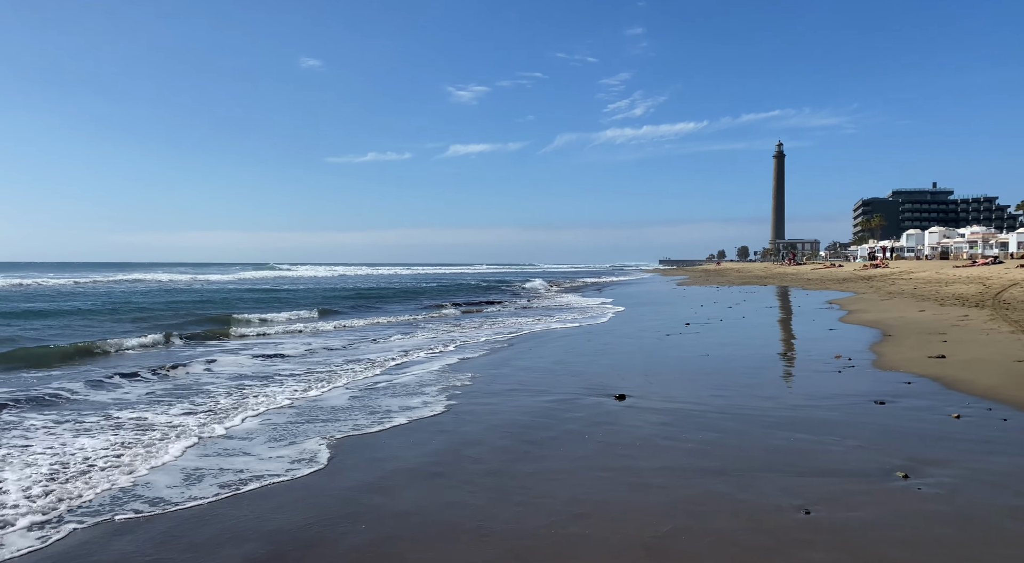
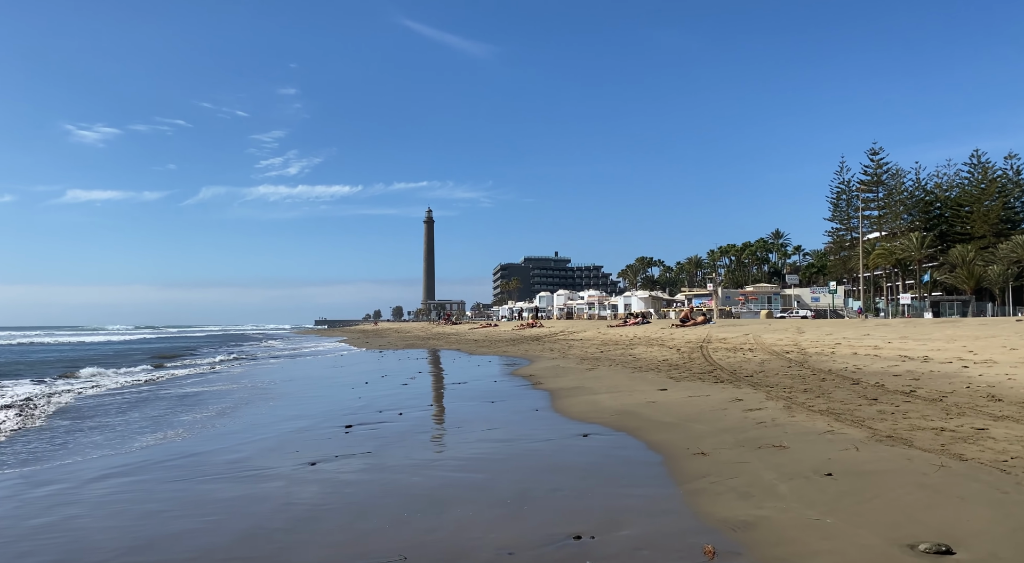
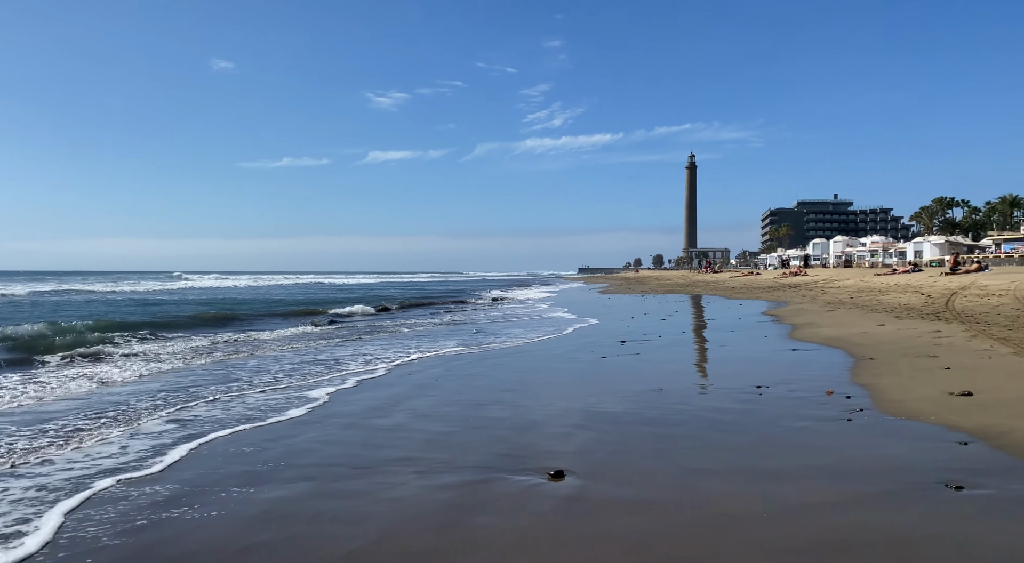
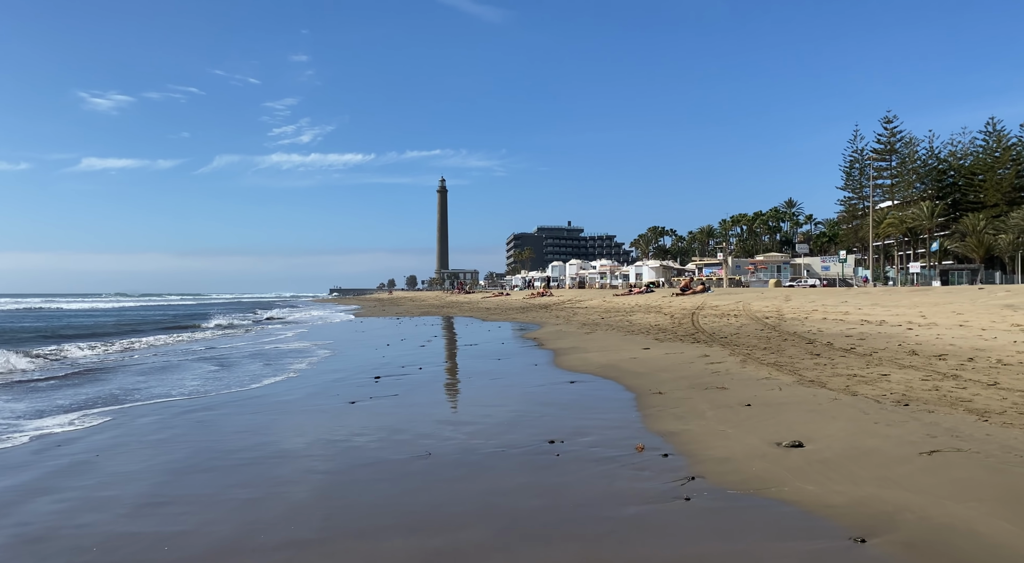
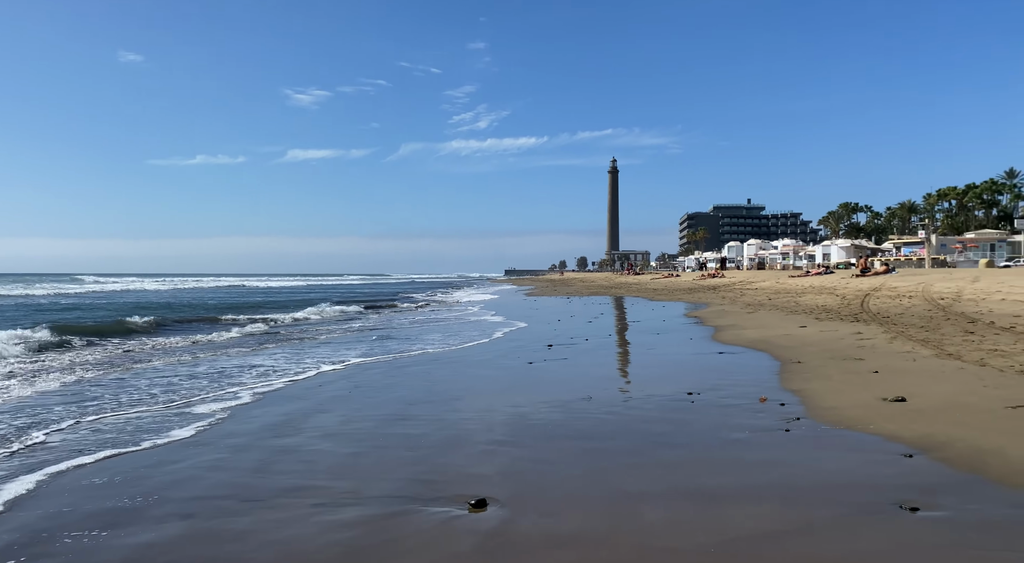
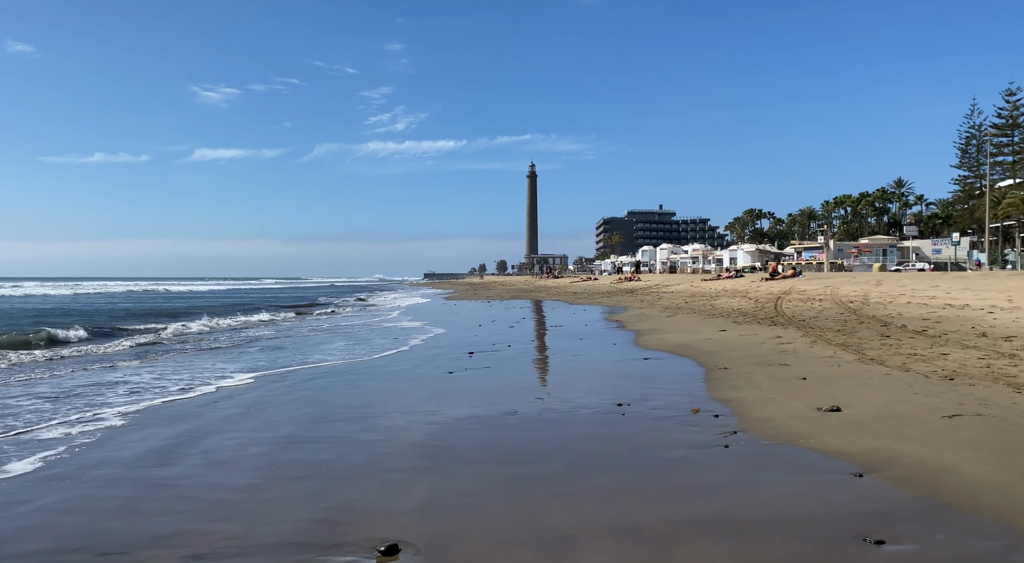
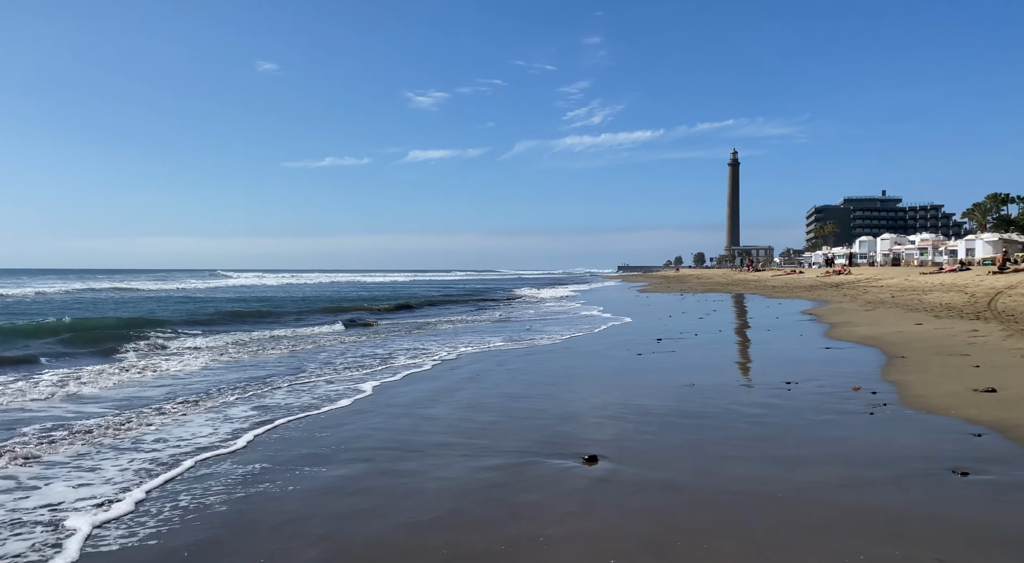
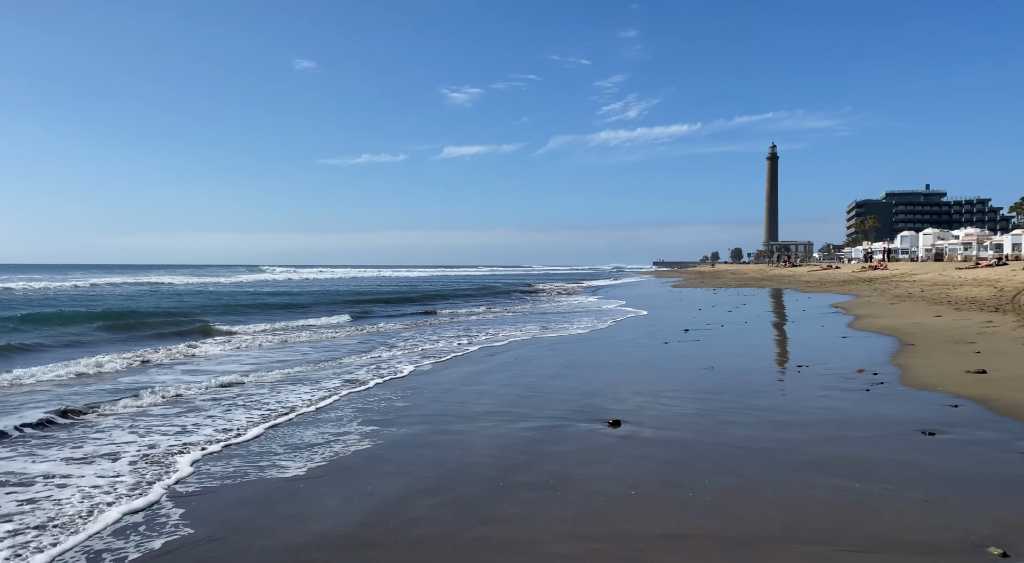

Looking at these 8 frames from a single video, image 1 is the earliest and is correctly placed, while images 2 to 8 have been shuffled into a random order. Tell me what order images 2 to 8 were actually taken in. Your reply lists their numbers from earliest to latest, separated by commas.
8, 7, 3, 5, 6, 4, 2
